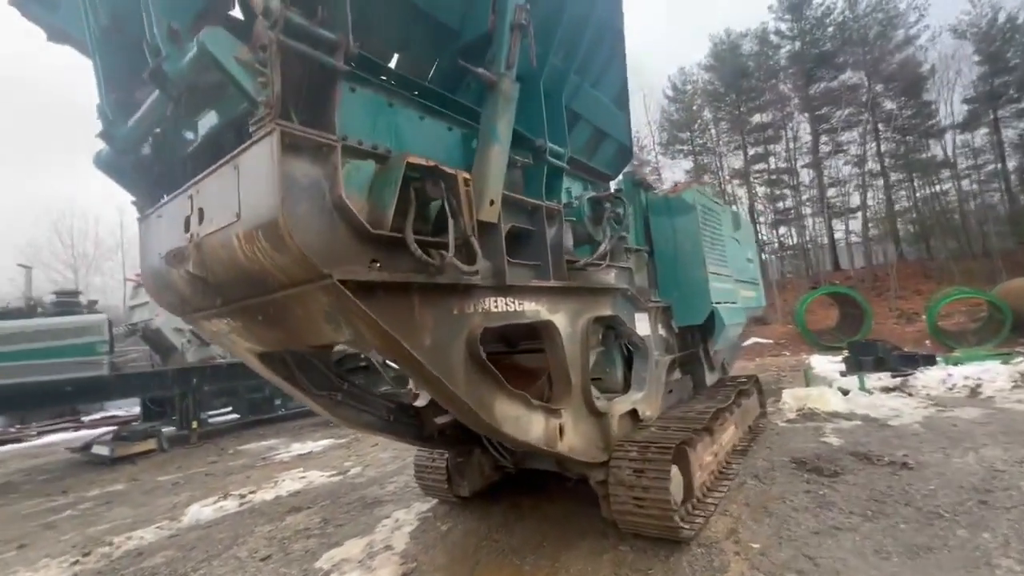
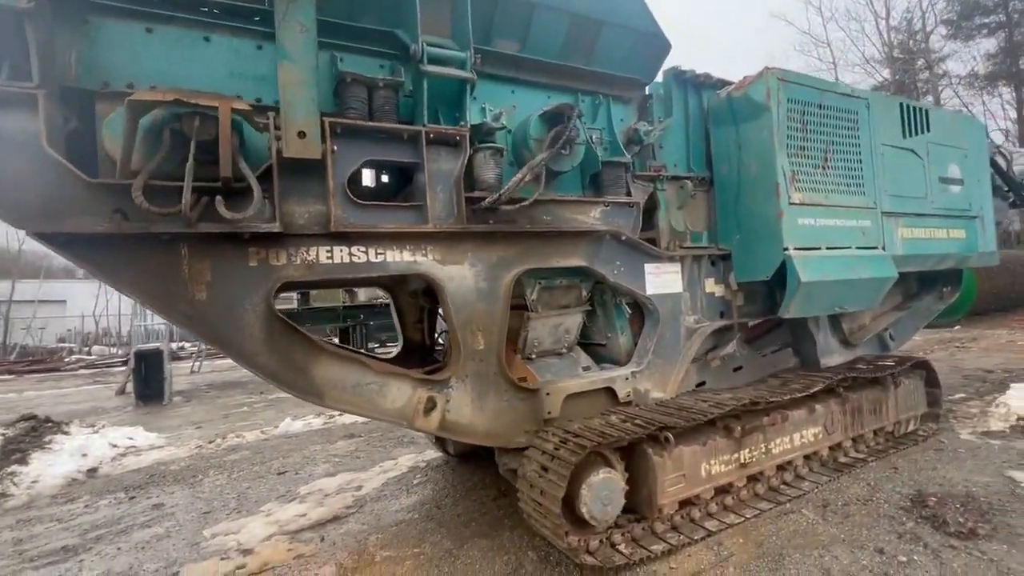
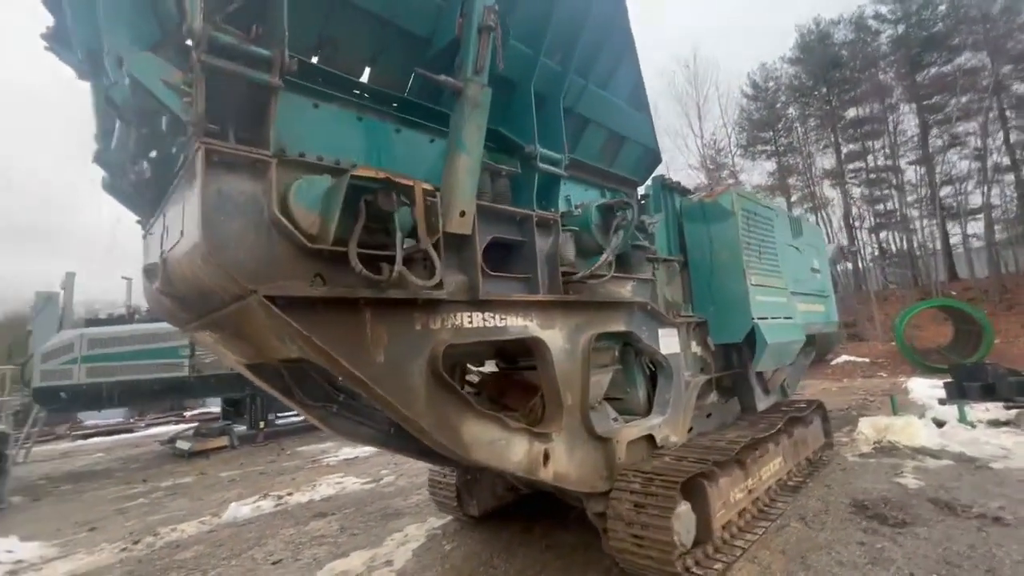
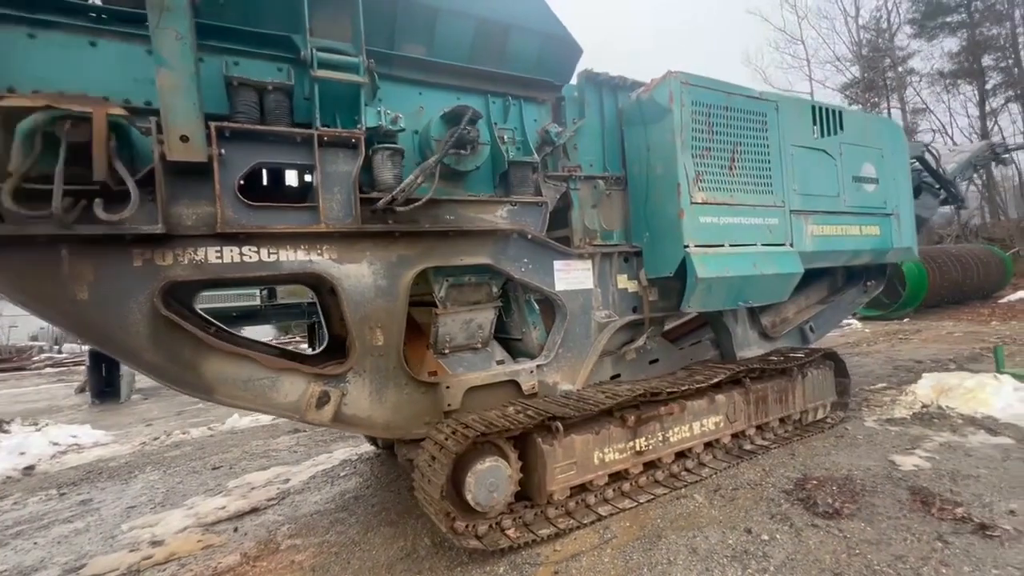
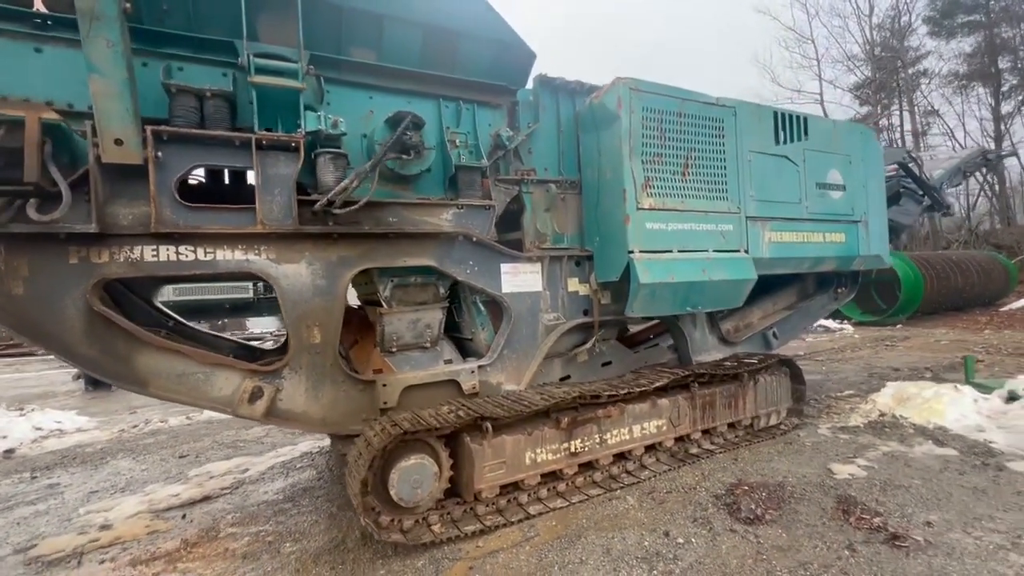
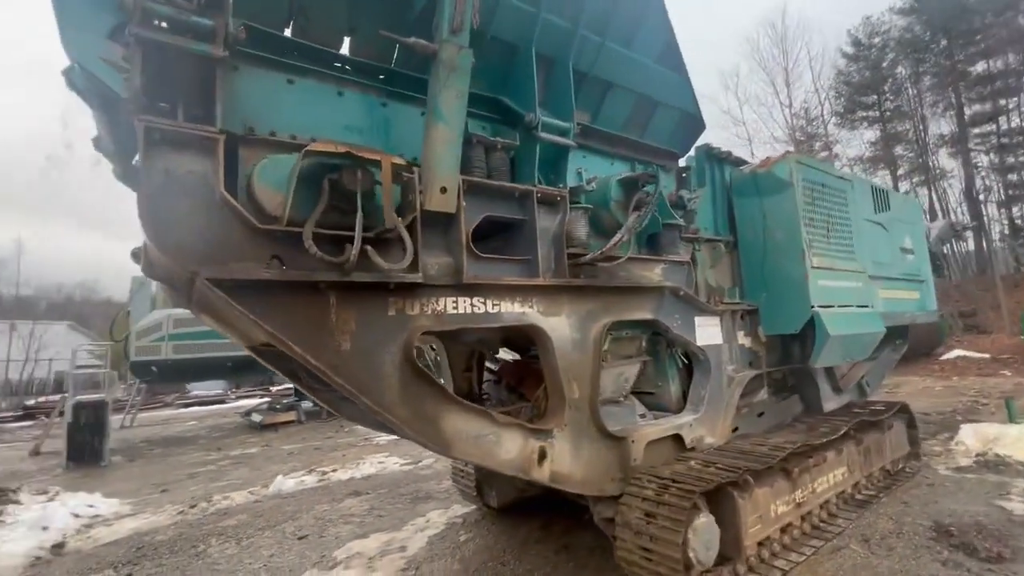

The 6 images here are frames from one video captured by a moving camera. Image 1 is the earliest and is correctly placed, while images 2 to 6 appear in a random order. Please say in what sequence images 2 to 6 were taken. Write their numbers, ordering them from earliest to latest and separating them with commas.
3, 6, 2, 4, 5
